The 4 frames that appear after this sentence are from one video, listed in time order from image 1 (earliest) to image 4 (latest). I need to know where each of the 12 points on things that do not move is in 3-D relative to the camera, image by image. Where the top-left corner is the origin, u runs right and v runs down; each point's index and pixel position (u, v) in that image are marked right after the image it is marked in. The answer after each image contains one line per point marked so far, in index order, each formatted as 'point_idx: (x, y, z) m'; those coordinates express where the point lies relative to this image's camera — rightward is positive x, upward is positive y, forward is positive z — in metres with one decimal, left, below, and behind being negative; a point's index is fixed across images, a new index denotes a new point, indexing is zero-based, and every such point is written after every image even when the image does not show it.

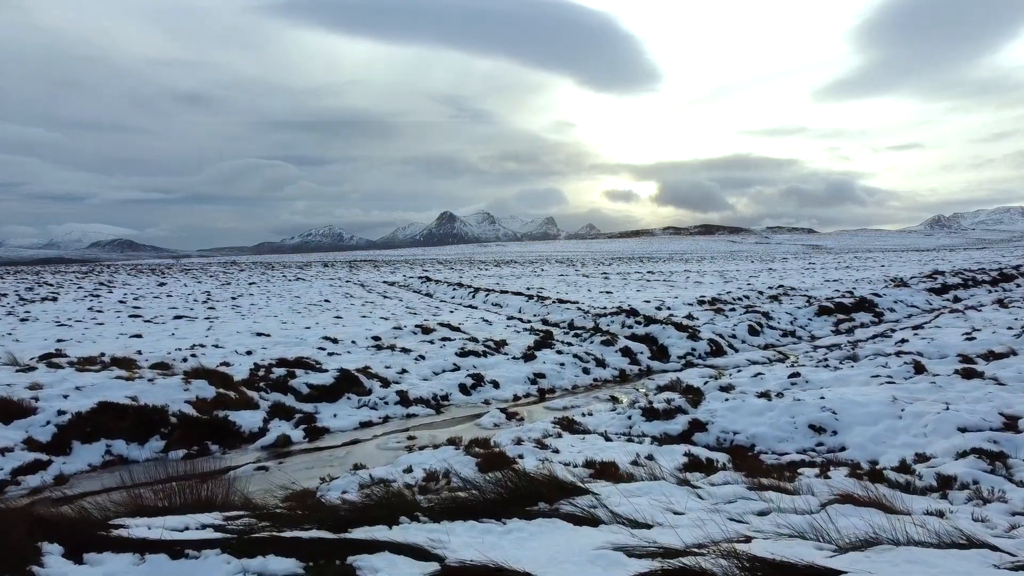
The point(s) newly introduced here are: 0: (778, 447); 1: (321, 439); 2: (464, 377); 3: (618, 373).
0: (+3.0, -1.8, +9.4) m
1: (-2.6, -2.1, +11.4) m
2: (-0.8, -1.6, +15.0) m
3: (+2.1, -1.7, +16.5) m
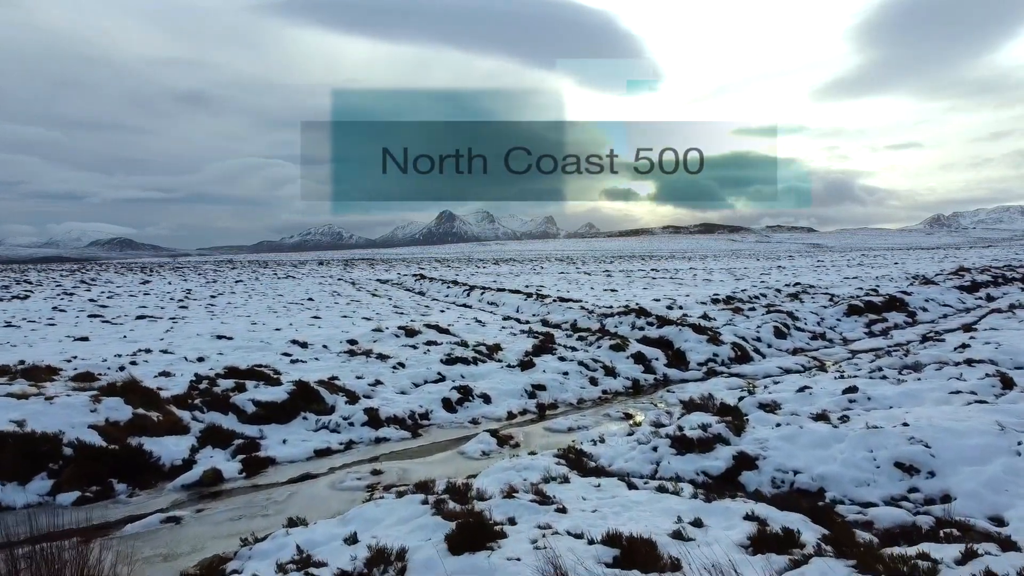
0: (+2.9, -1.7, +7.0) m
1: (-2.7, -2.0, +9.0) m
2: (-0.9, -1.5, +12.6) m
3: (+2.0, -1.6, +14.1) m
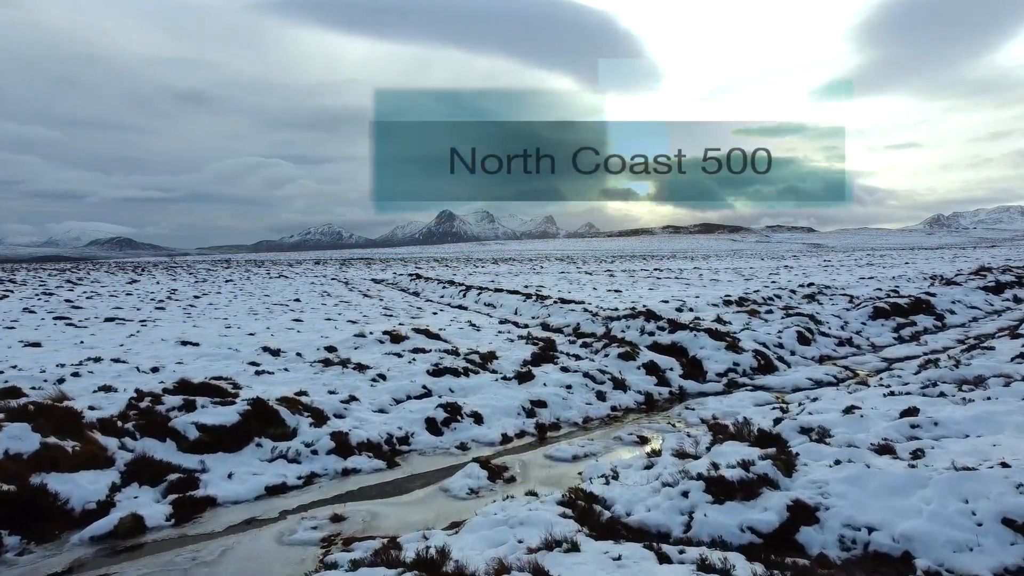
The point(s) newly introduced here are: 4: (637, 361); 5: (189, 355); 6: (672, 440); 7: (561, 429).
0: (+2.8, -1.8, +5.3) m
1: (-2.8, -2.0, +7.3) m
2: (-1.0, -1.5, +10.9) m
3: (+1.9, -1.7, +12.4) m
4: (+2.1, -1.2, +14.0) m
5: (-5.6, -1.2, +14.6) m
6: (+1.8, -1.7, +9.6) m
7: (+0.6, -1.8, +10.8) m
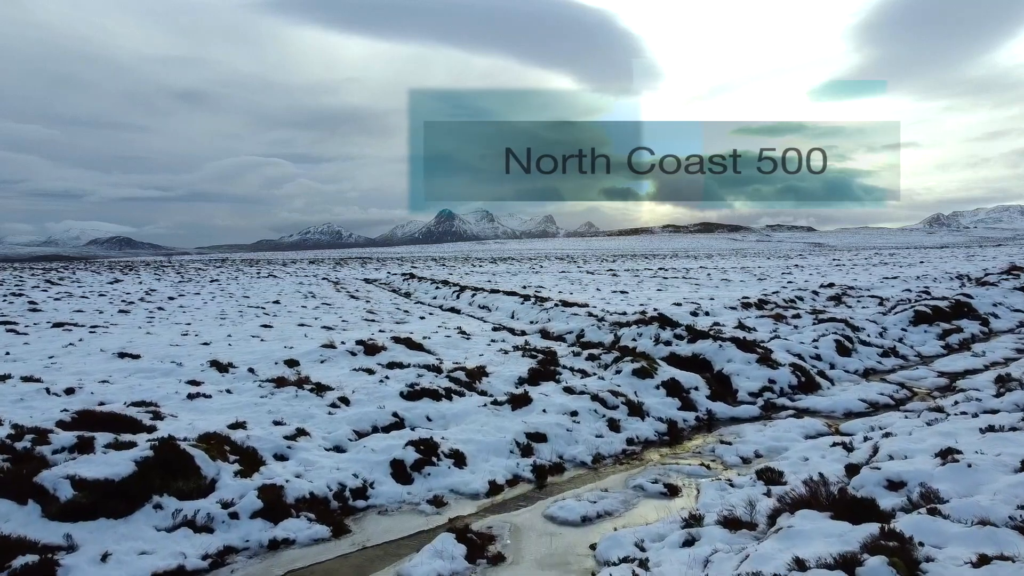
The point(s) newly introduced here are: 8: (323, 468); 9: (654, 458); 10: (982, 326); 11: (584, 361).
0: (+2.8, -1.8, +3.0) m
1: (-2.8, -2.1, +5.0) m
2: (-1.1, -1.6, +8.6) m
3: (+1.8, -1.7, +10.0) m
4: (+2.0, -1.3, +11.7) m
5: (-5.7, -1.2, +12.3) m
6: (+1.7, -1.8, +7.3) m
7: (+0.5, -1.9, +8.5) m
8: (-1.8, -1.7, +7.9) m
9: (+1.5, -1.8, +9.0) m
10: (+10.8, -0.9, +19.2) m
11: (+1.1, -1.1, +13.2) m
